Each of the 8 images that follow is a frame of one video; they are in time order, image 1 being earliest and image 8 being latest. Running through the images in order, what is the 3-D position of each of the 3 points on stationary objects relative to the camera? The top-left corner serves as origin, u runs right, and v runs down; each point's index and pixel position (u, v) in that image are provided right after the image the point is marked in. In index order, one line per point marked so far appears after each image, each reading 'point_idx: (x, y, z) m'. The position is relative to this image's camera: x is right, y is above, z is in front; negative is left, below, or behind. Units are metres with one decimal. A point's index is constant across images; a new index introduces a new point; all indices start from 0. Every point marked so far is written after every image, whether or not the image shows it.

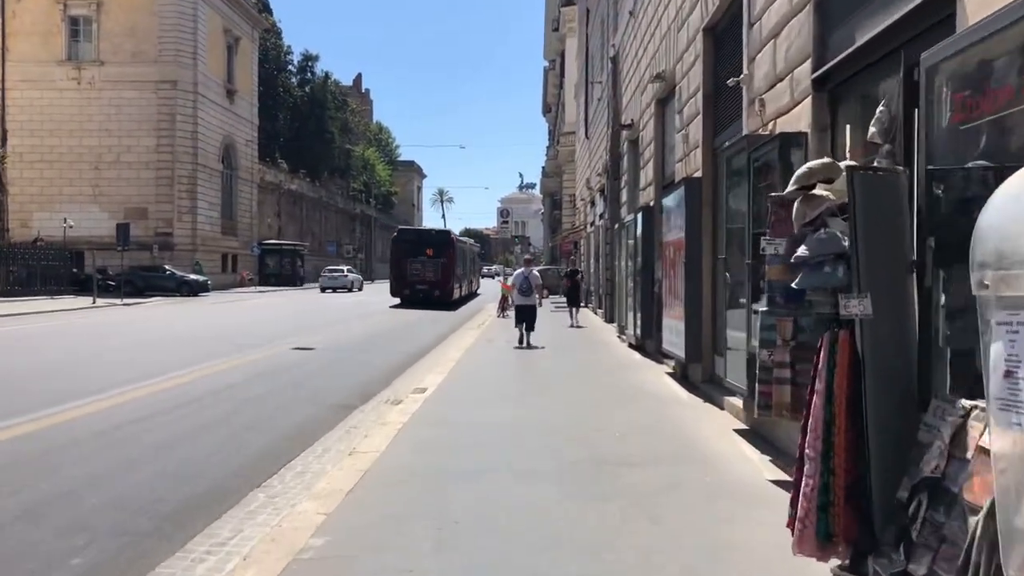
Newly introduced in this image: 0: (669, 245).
0: (+2.6, +0.7, +11.8) m
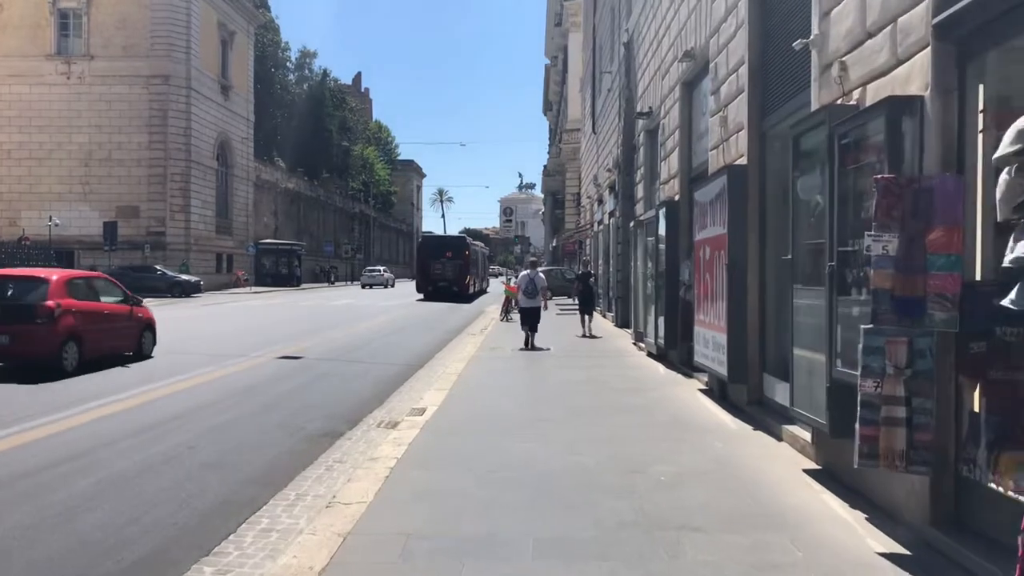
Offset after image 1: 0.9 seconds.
0: (+2.8, +0.6, +10.3) m
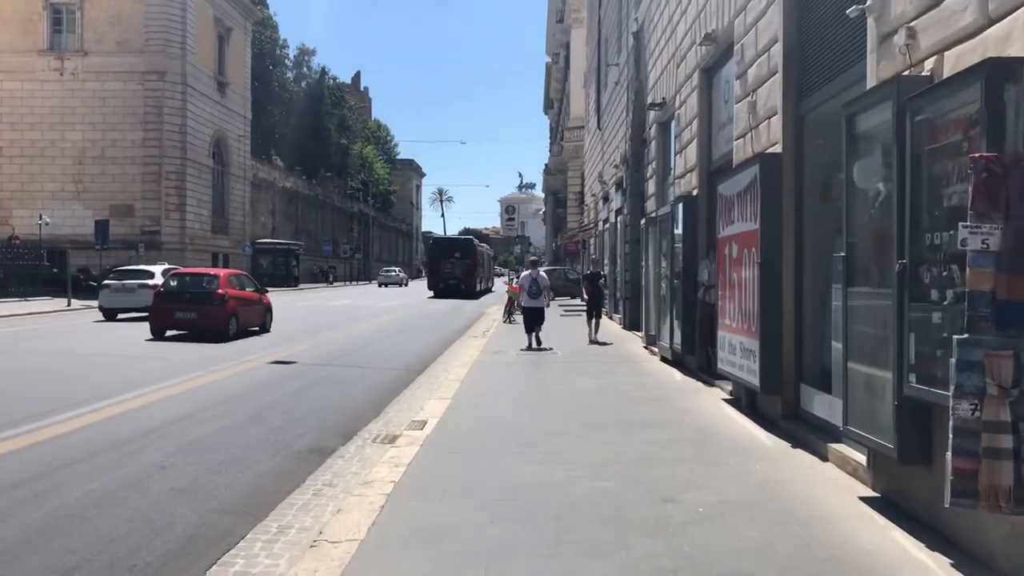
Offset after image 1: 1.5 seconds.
0: (+2.9, +0.6, +9.5) m
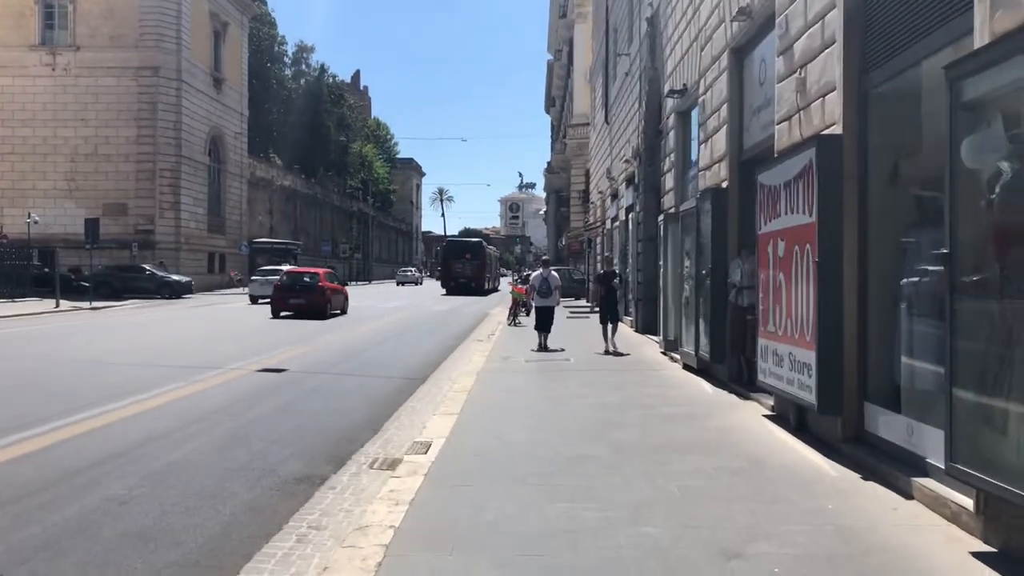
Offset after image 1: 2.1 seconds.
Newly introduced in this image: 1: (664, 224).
0: (+3.0, +0.6, +8.4) m
1: (+3.3, +1.4, +15.3) m
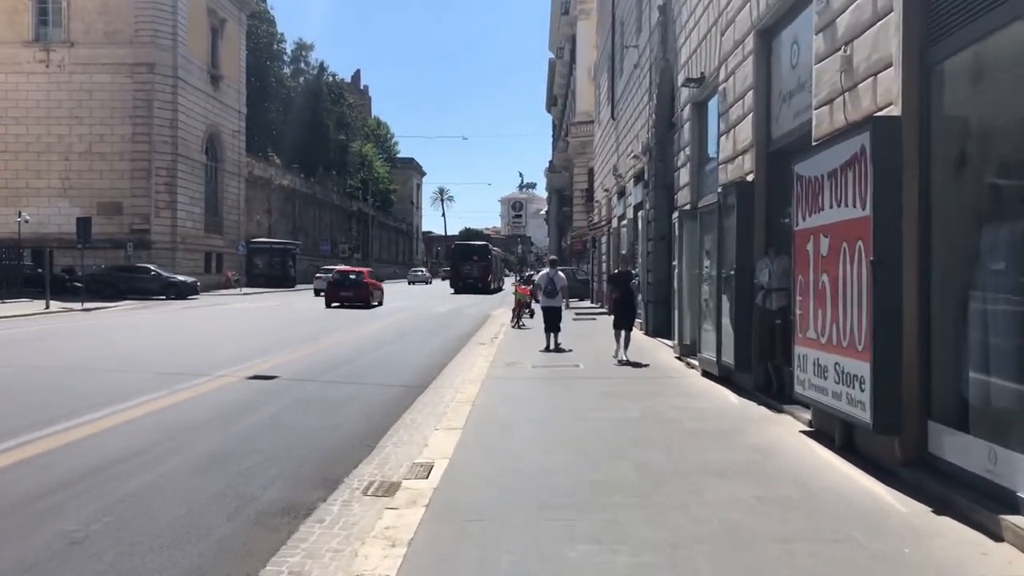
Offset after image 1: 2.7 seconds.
0: (+3.2, +0.5, +7.6) m
1: (+3.4, +1.4, +14.5) m
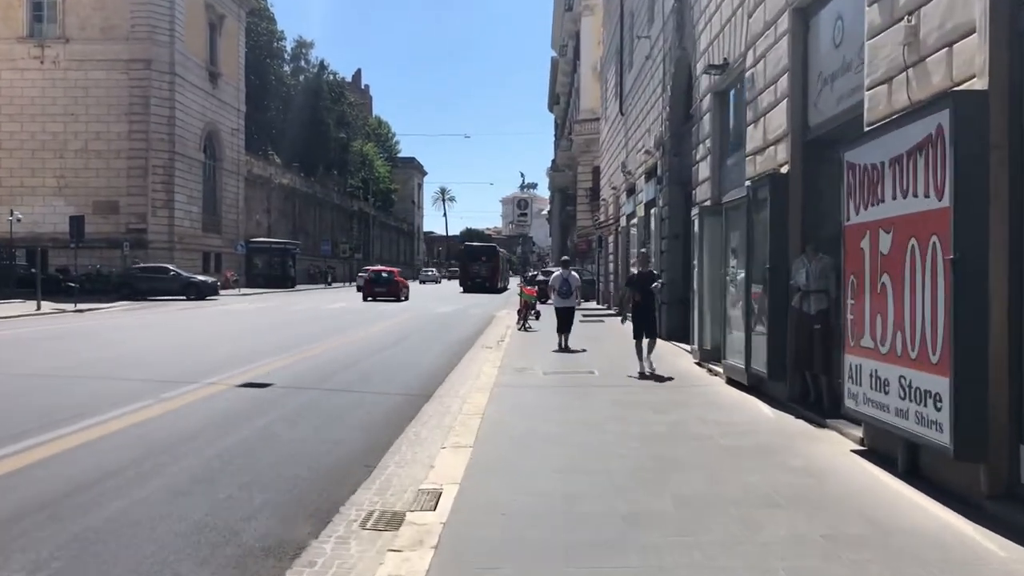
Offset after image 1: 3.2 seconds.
0: (+3.3, +0.5, +6.7) m
1: (+3.6, +1.3, +13.6) m
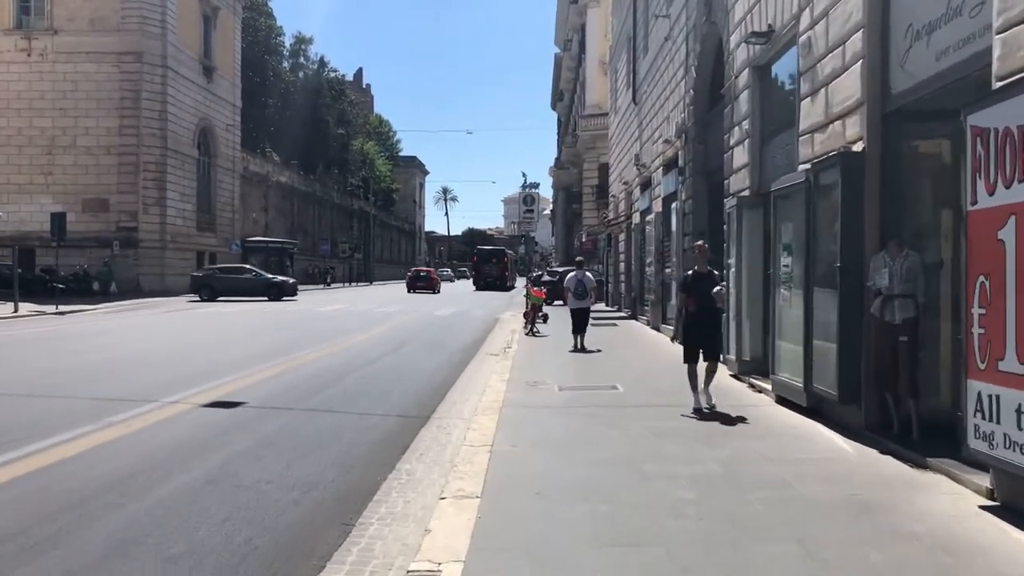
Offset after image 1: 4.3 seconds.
0: (+3.5, +0.5, +5.0) m
1: (+3.8, +1.3, +11.9) m
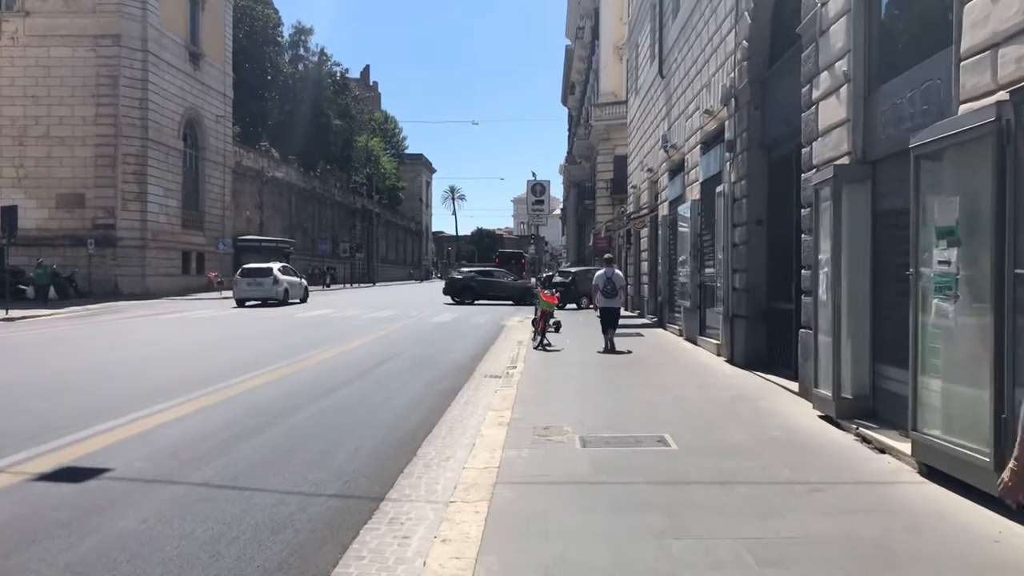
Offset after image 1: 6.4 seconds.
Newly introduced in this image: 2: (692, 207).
0: (+3.4, +0.4, +1.6) m
1: (+3.8, +1.2, +8.5) m
2: (+4.2, +1.9, +16.5) m
